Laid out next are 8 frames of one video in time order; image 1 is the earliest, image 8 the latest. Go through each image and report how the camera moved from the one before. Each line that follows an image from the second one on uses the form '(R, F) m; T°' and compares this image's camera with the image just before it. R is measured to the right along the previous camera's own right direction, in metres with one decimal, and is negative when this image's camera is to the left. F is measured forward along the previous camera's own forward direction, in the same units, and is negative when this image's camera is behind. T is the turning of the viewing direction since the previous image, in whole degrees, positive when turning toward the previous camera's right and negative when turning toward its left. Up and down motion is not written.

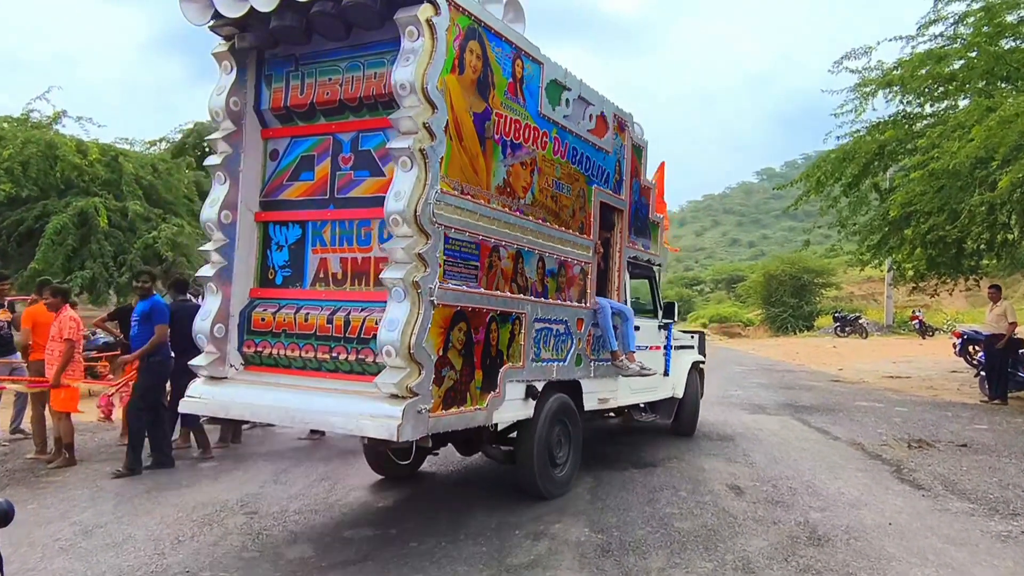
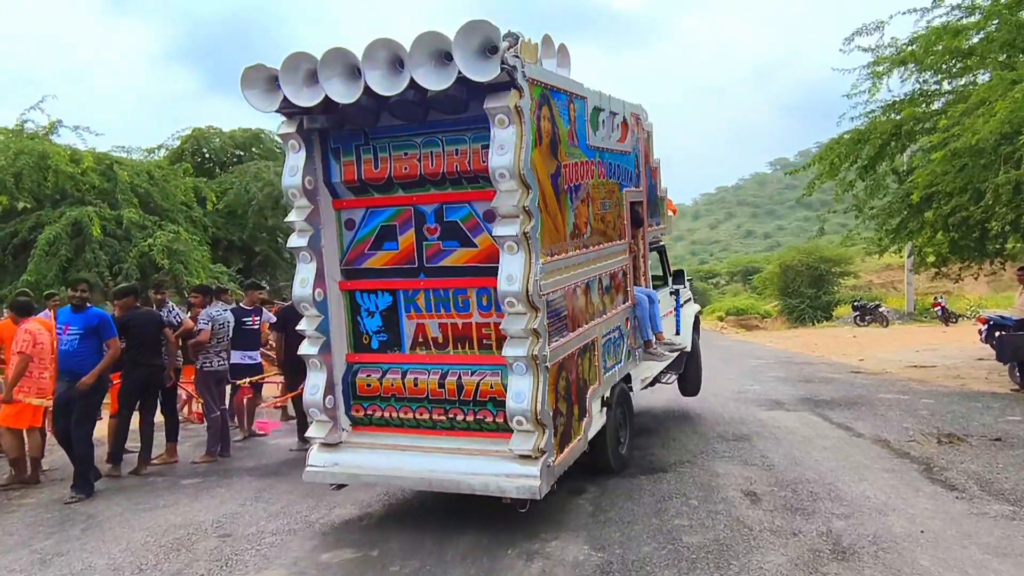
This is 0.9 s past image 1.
(+0.2, +0.5) m; -1°
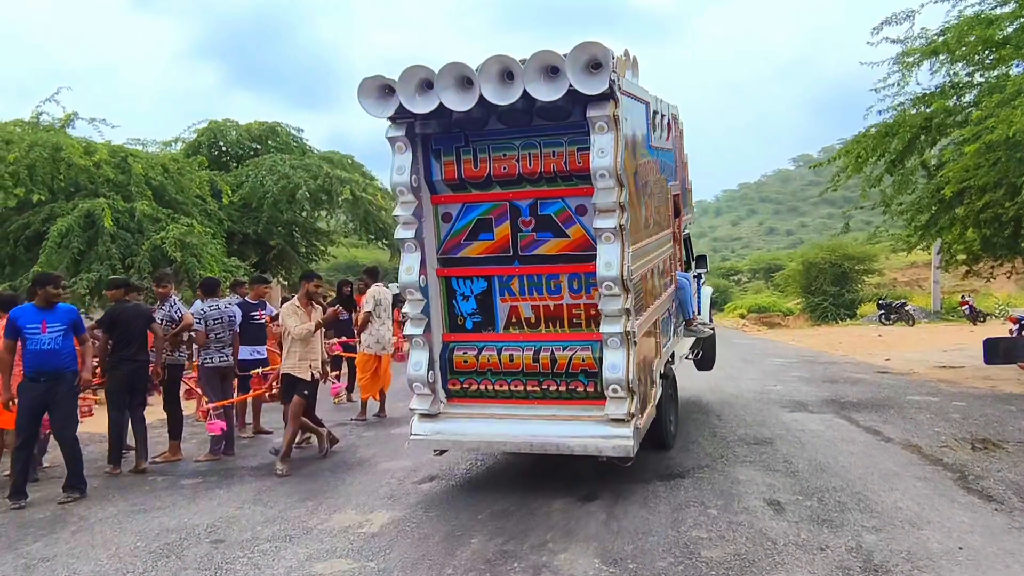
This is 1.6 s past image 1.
(+0.1, +0.3) m; -1°
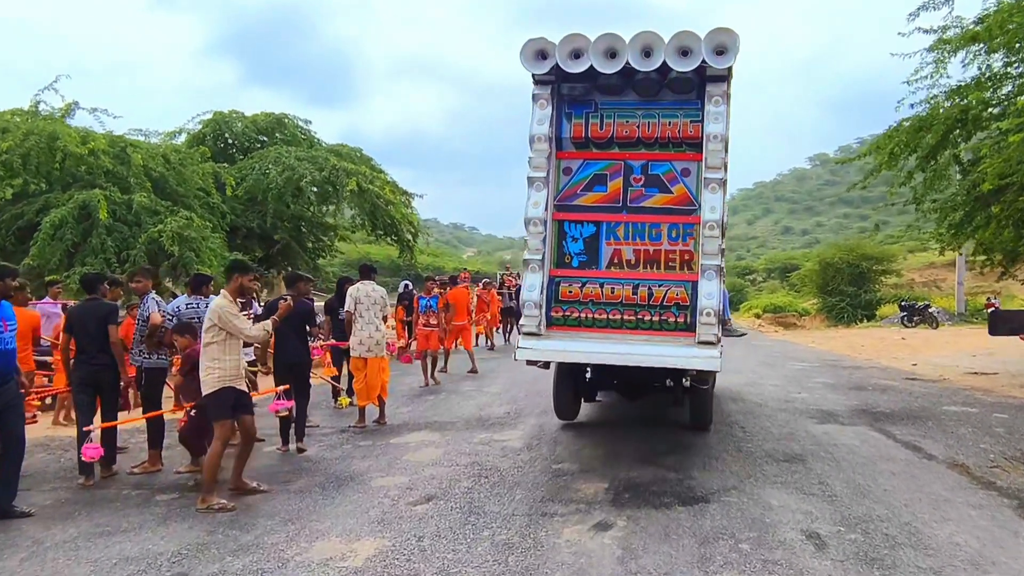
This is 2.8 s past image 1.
(0.0, +0.6) m; -1°
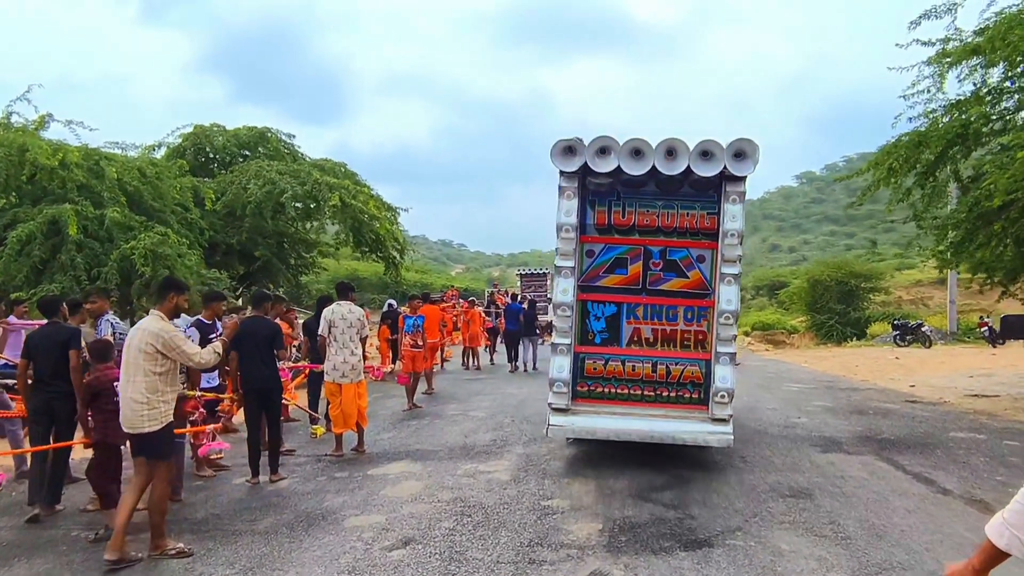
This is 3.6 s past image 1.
(0.0, +0.5) m; +1°
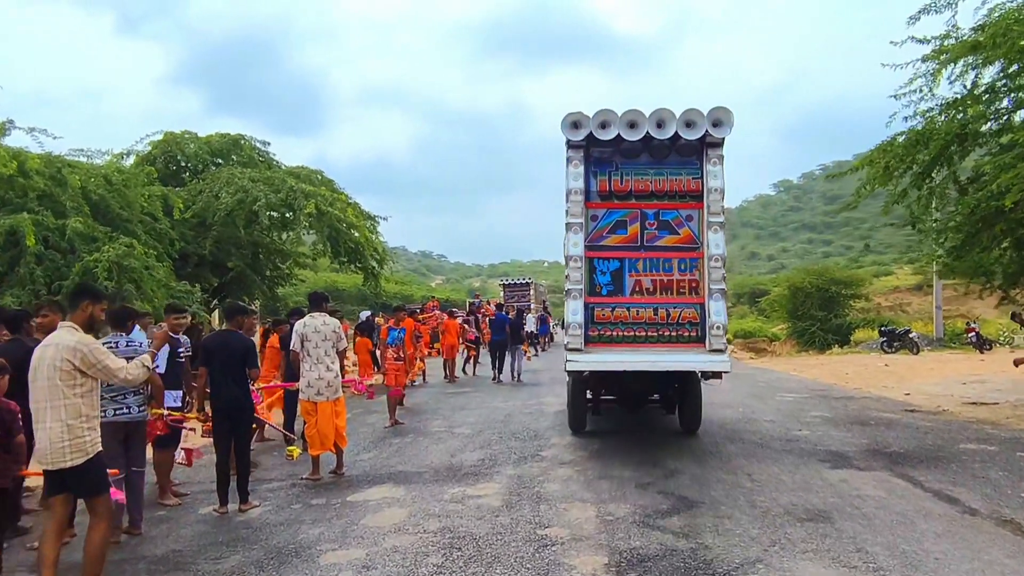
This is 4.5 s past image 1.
(-0.1, +0.5) m; +1°
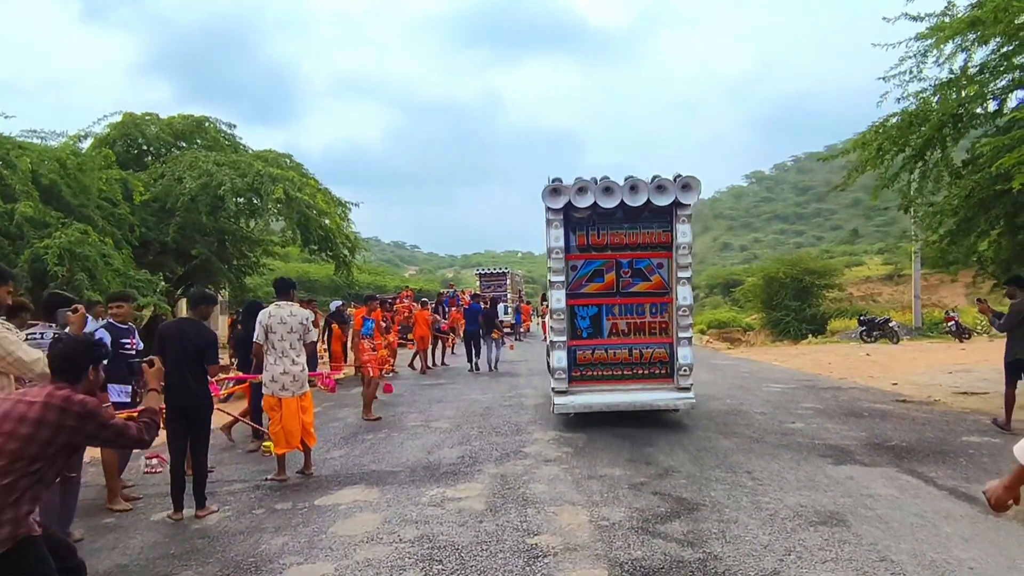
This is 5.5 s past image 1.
(-0.1, +0.6) m; +2°
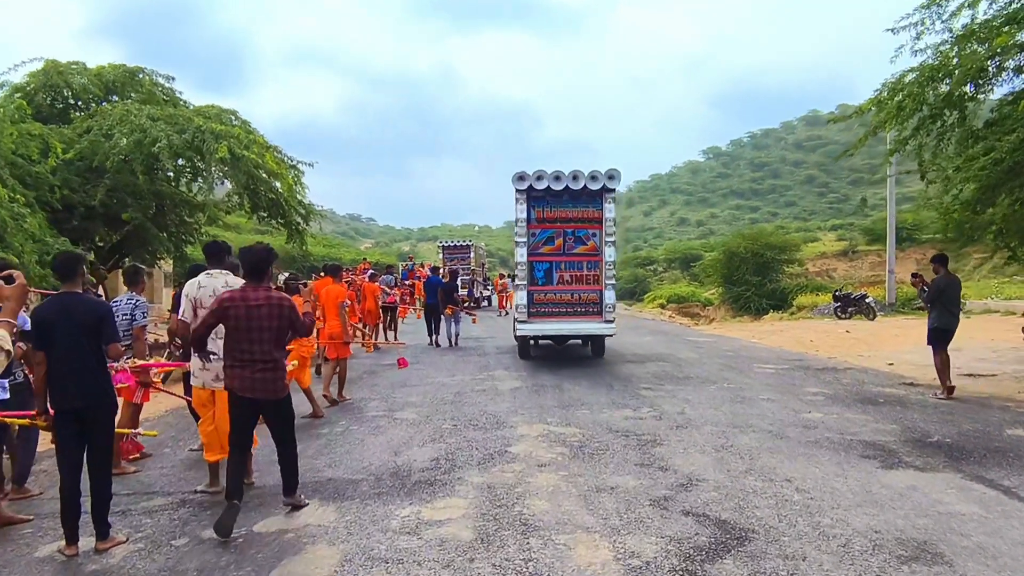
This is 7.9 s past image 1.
(-0.2, +1.4) m; +3°
